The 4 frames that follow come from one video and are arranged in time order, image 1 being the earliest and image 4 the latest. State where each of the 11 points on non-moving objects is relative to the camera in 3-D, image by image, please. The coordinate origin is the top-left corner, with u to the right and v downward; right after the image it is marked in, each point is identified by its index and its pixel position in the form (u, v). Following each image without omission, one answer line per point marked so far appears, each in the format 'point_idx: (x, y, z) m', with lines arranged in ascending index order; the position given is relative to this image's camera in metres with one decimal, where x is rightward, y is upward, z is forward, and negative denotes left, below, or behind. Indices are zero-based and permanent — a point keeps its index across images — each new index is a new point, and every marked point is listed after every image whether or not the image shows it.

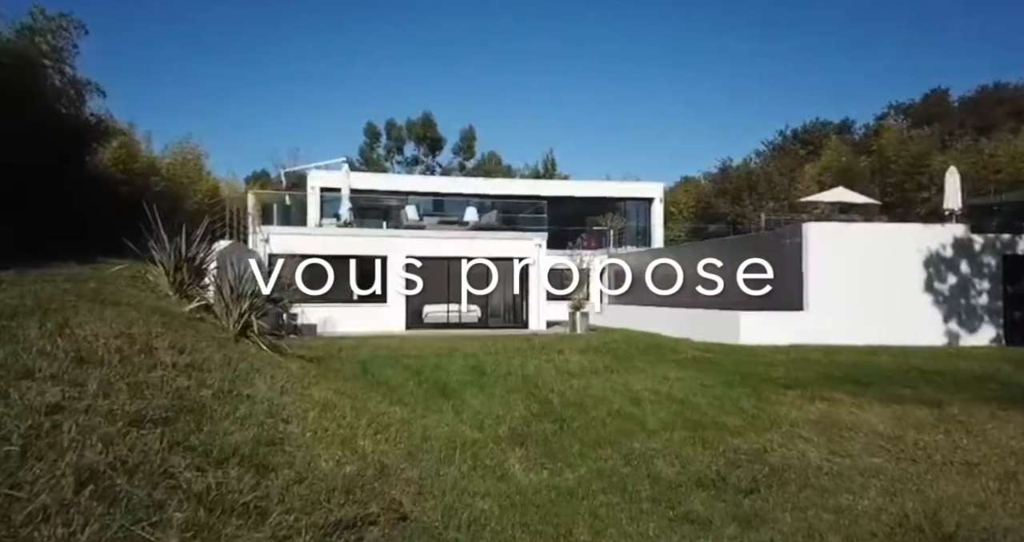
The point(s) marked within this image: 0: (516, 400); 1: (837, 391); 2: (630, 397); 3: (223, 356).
0: (+0.1, -1.7, +8.4) m
1: (+4.6, -1.7, +9.0) m
2: (+1.6, -1.7, +8.6) m
3: (-3.3, -1.0, +7.3) m
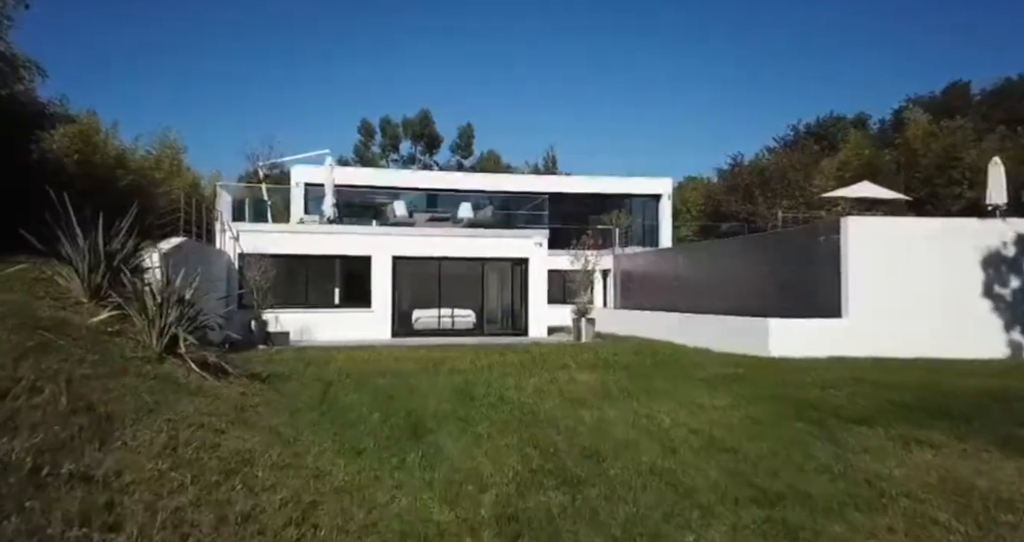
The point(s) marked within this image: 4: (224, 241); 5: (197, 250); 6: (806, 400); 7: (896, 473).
0: (0.0, -1.7, +6.2) m
1: (+4.5, -1.7, +6.9) m
2: (+1.5, -1.7, +6.4) m
3: (-3.4, -1.0, +5.2) m
4: (-8.9, +0.9, +19.8) m
5: (-7.6, +0.4, +15.2) m
6: (+4.0, -1.8, +8.6) m
7: (+3.2, -1.7, +5.3) m
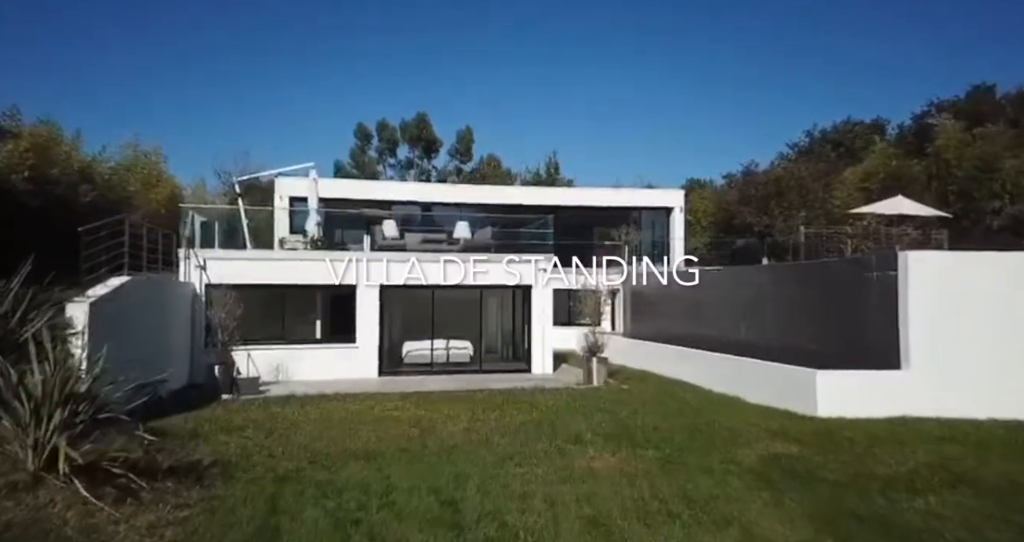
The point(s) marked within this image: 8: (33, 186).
0: (0.0, -2.6, +4.0) m
1: (+4.6, -2.6, +4.6) m
2: (+1.5, -2.6, +4.2) m
3: (-3.4, -1.9, +2.9) m
4: (-8.9, 0.0, +17.5) m
5: (-7.5, -0.5, +13.0) m
6: (+4.0, -2.6, +6.4) m
7: (+3.2, -2.6, +3.1) m
8: (-14.6, +2.9, +19.6) m
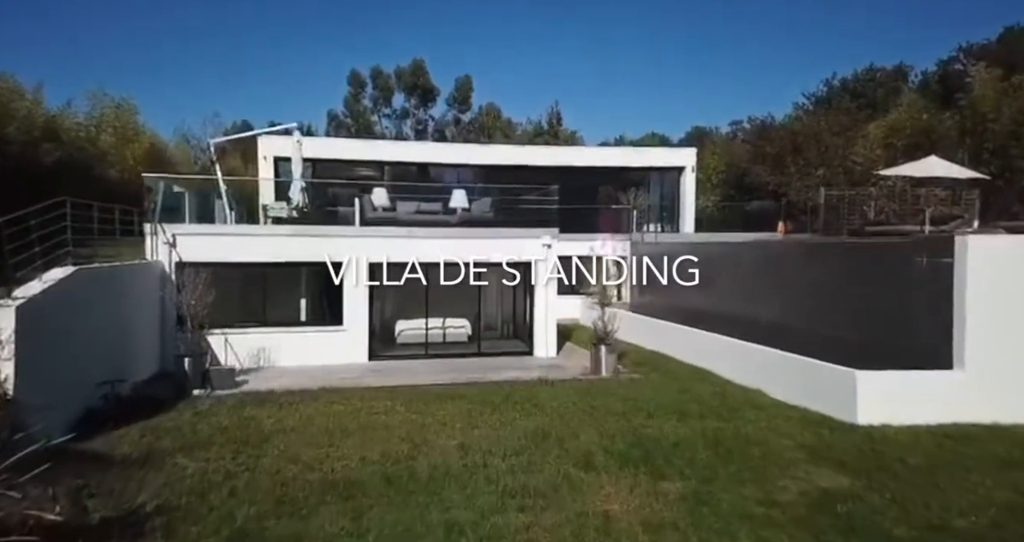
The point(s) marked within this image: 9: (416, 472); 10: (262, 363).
0: (0.0, -3.1, +2.6) m
1: (+4.6, -3.0, +3.2) m
2: (+1.6, -3.1, +2.8) m
3: (-3.3, -2.5, +1.5) m
4: (-8.9, +0.6, +15.9) m
5: (-7.5, -0.3, +11.4) m
6: (+4.1, -2.9, +5.0) m
7: (+3.3, -3.1, +1.7) m
8: (-14.6, +3.6, +17.7) m
9: (-1.3, -2.8, +8.9) m
10: (-6.5, -2.4, +16.7) m
